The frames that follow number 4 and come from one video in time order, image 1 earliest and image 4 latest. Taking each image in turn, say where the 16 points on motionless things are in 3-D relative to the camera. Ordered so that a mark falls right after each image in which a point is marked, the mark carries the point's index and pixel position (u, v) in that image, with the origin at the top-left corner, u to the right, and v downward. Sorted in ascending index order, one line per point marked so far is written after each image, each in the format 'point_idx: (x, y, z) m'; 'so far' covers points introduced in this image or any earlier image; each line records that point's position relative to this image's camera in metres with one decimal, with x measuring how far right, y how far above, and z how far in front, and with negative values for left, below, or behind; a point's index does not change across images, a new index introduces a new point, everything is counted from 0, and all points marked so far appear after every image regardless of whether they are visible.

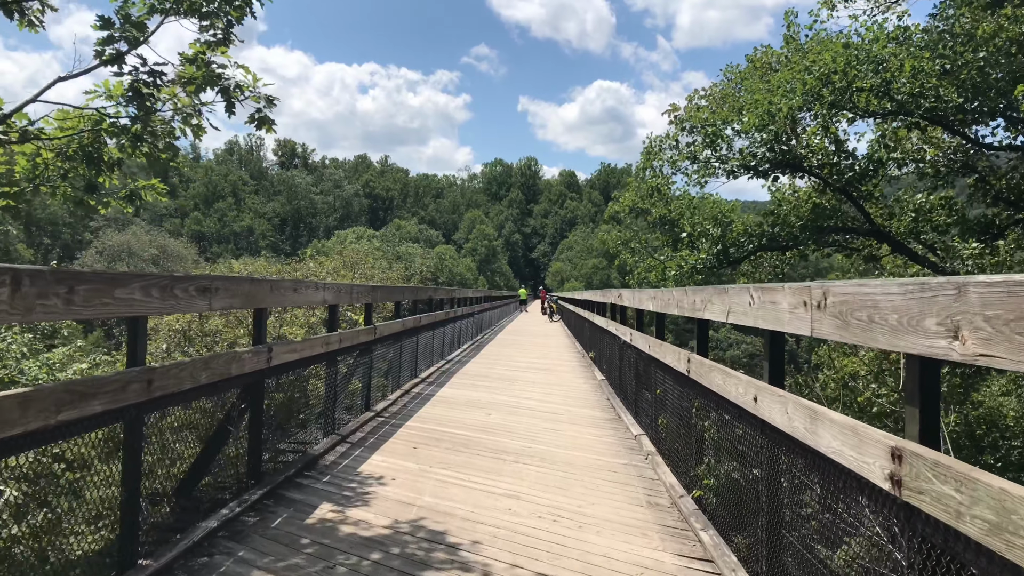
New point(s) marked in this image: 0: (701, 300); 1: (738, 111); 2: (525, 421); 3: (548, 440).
0: (+0.6, 0.0, +2.9) m
1: (+2.6, +2.0, +9.6) m
2: (+0.1, -0.8, +5.1) m
3: (+0.2, -0.8, +4.5) m
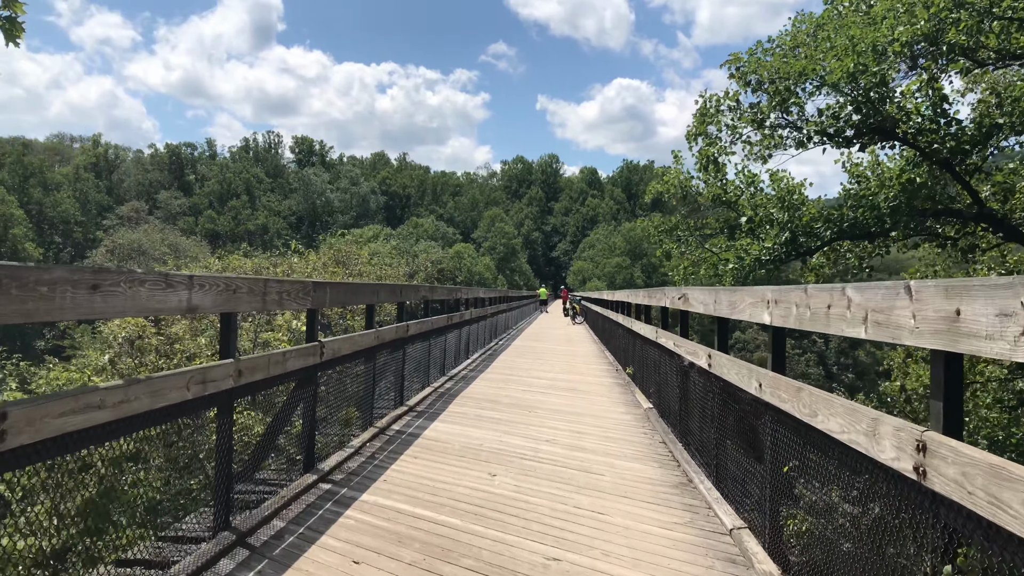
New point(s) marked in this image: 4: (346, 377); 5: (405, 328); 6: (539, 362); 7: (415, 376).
0: (+0.7, 0.0, +1.2) m
1: (+2.7, +2.0, +7.7) m
2: (+0.1, -0.8, +3.3) m
3: (+0.2, -0.8, +2.7) m
4: (-0.8, -0.4, +4.2) m
5: (-0.7, -0.3, +5.5) m
6: (+0.3, -0.8, +9.2) m
7: (-0.7, -0.6, +6.1) m
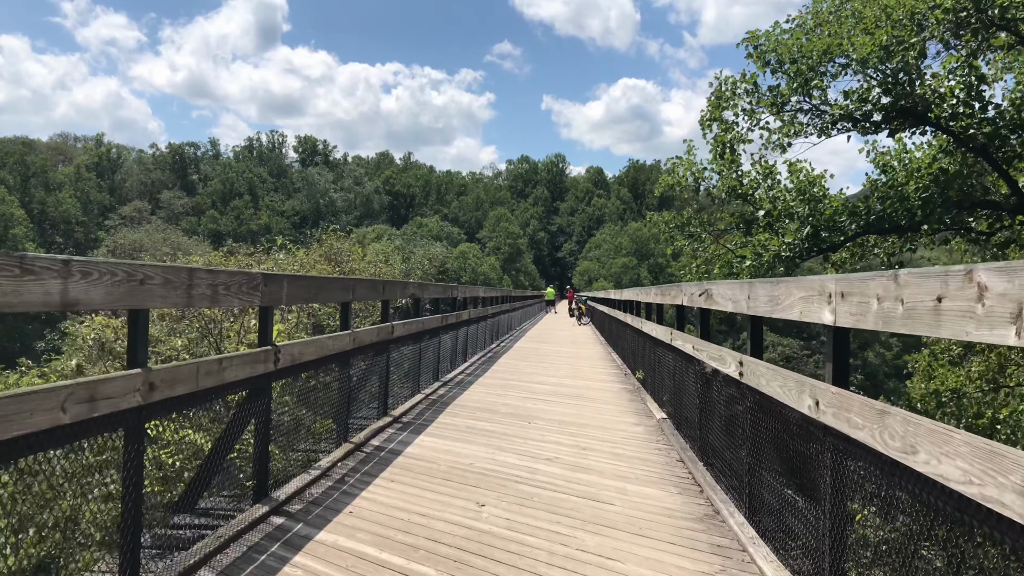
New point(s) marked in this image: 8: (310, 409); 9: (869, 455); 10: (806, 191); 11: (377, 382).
0: (+0.6, 0.0, +0.6) m
1: (+2.7, +2.0, +7.2) m
2: (+0.1, -0.8, +2.8) m
3: (+0.2, -0.8, +2.1) m
4: (-0.8, -0.4, +3.6) m
5: (-0.7, -0.2, +4.9) m
6: (+0.3, -0.8, +8.6) m
7: (-0.7, -0.6, +5.6) m
8: (-0.8, -0.5, +3.6) m
9: (+0.7, -0.3, +1.8) m
10: (+2.6, +0.9, +7.7) m
11: (-0.8, -0.5, +4.8) m
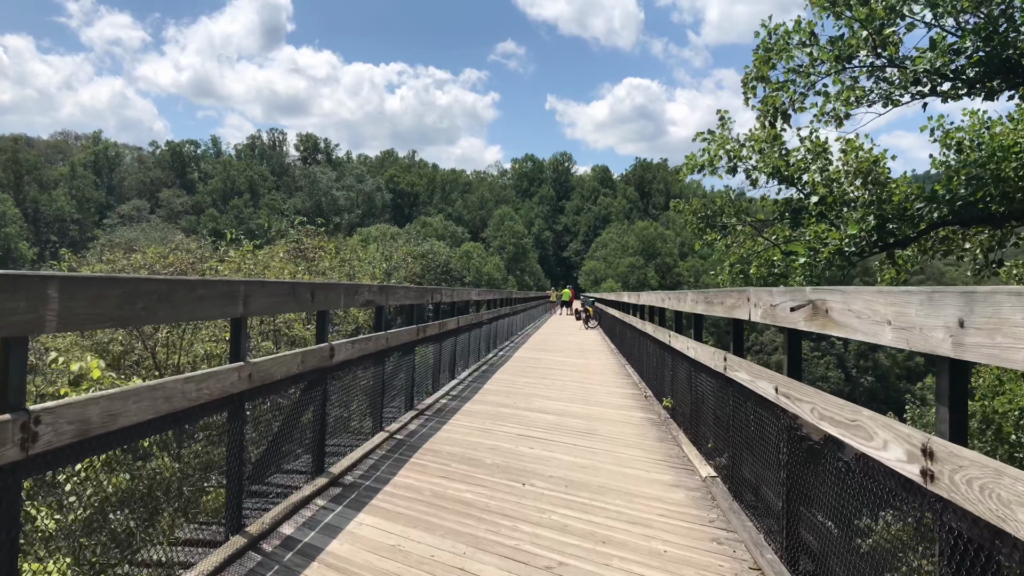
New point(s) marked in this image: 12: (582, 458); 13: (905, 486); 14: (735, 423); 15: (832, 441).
0: (+0.5, 0.0, -0.8) m
1: (+2.7, +2.0, +5.7) m
2: (0.0, -0.8, +1.4) m
3: (+0.1, -0.8, +0.7) m
4: (-0.9, -0.4, +2.2) m
5: (-0.7, -0.3, +3.5) m
6: (+0.3, -0.8, +7.2) m
7: (-0.8, -0.6, +4.1) m
8: (-0.9, -0.5, +2.2) m
9: (+0.7, -0.4, +0.4) m
10: (+2.6, +0.8, +6.3) m
11: (-0.8, -0.6, +3.4) m
12: (+0.3, -0.8, +4.0) m
13: (+0.7, -0.4, +1.7) m
14: (+0.8, -0.5, +3.4) m
15: (+0.8, -0.4, +2.1) m
